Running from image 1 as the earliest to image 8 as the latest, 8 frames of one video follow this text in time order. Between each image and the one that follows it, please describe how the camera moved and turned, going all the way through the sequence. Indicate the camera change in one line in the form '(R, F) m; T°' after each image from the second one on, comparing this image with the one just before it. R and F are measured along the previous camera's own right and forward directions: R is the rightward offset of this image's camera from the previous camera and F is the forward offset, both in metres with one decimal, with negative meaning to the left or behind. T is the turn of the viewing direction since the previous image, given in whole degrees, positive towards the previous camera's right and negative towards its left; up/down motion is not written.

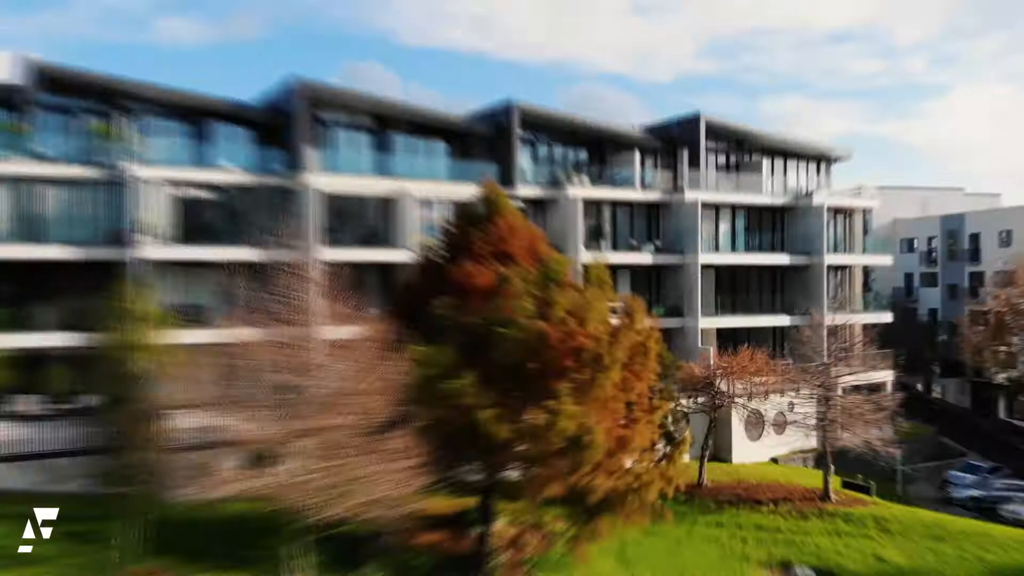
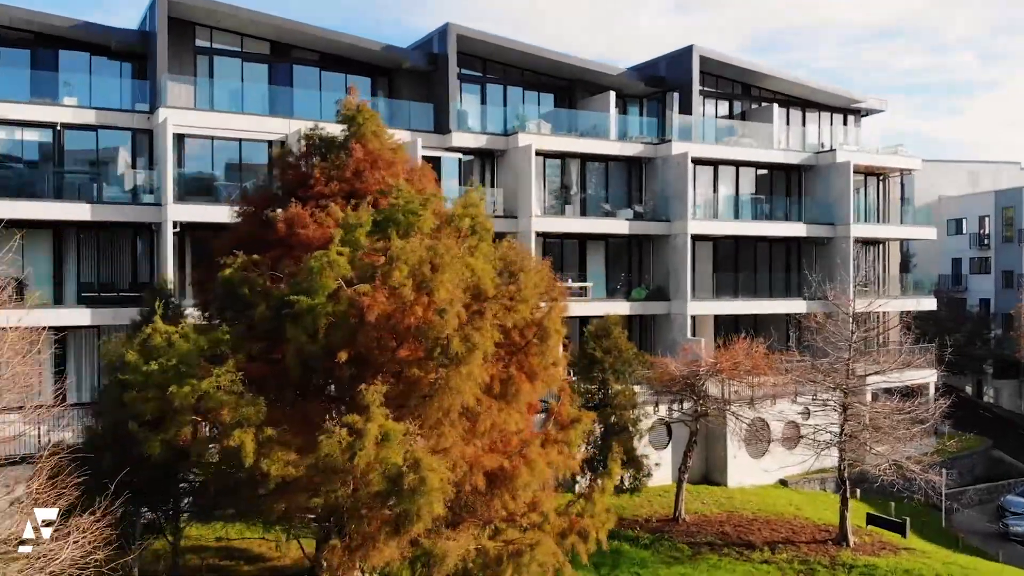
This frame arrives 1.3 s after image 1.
(+3.0, +7.0) m; -2°
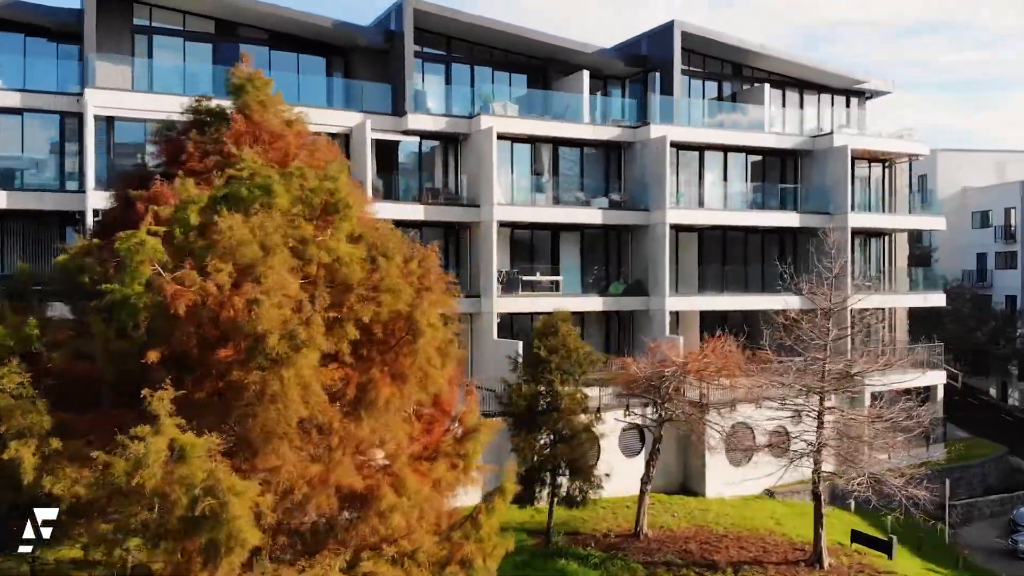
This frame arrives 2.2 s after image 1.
(+2.0, +1.9) m; -2°
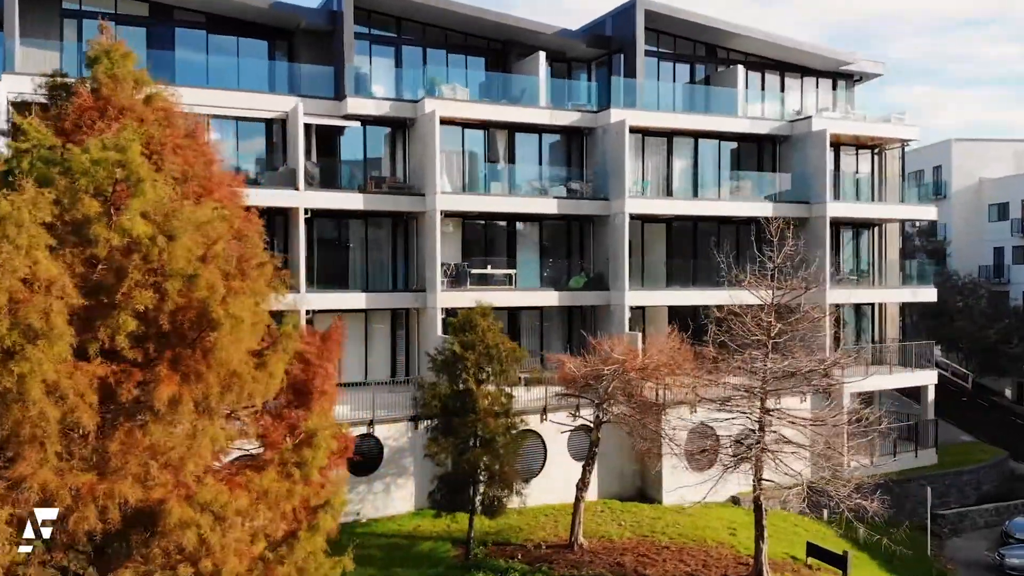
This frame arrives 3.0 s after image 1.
(+2.3, +1.4) m; -2°
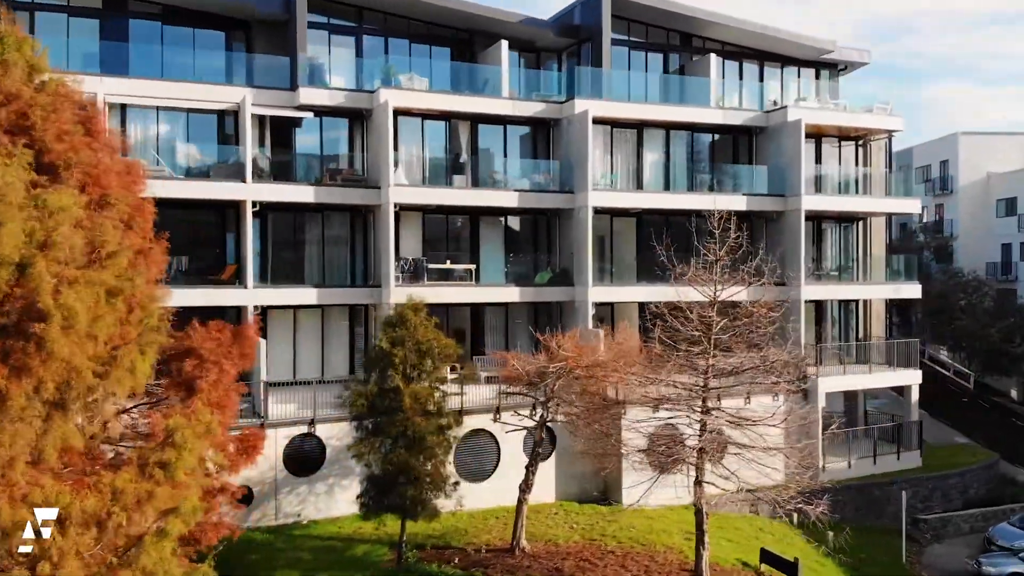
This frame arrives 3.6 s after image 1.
(+1.7, +0.7) m; -2°
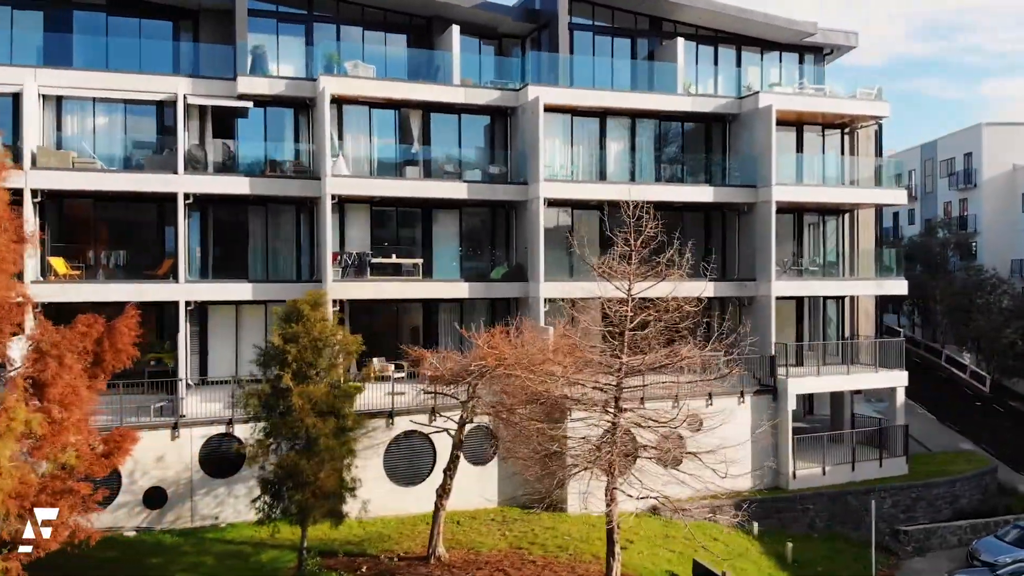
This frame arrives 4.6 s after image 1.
(+2.6, +1.1) m; -3°
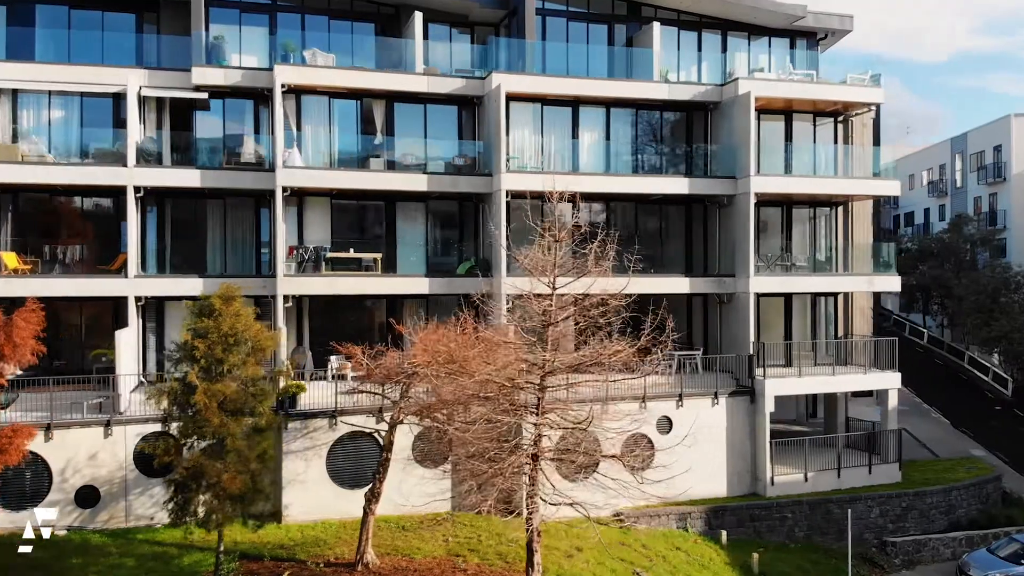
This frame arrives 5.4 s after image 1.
(+2.1, +0.9) m; -3°
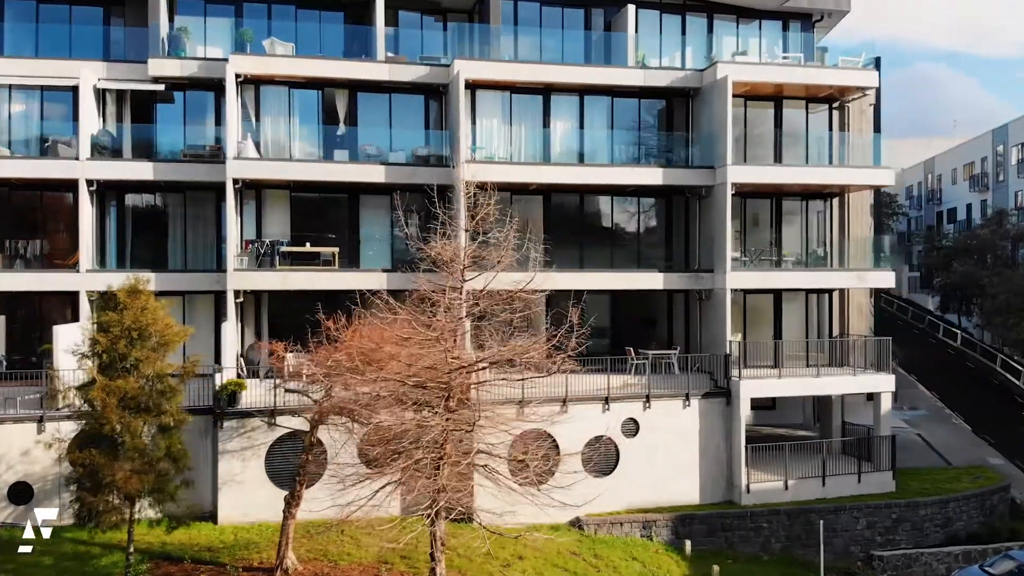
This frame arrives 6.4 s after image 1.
(+2.3, +0.9) m; -4°
